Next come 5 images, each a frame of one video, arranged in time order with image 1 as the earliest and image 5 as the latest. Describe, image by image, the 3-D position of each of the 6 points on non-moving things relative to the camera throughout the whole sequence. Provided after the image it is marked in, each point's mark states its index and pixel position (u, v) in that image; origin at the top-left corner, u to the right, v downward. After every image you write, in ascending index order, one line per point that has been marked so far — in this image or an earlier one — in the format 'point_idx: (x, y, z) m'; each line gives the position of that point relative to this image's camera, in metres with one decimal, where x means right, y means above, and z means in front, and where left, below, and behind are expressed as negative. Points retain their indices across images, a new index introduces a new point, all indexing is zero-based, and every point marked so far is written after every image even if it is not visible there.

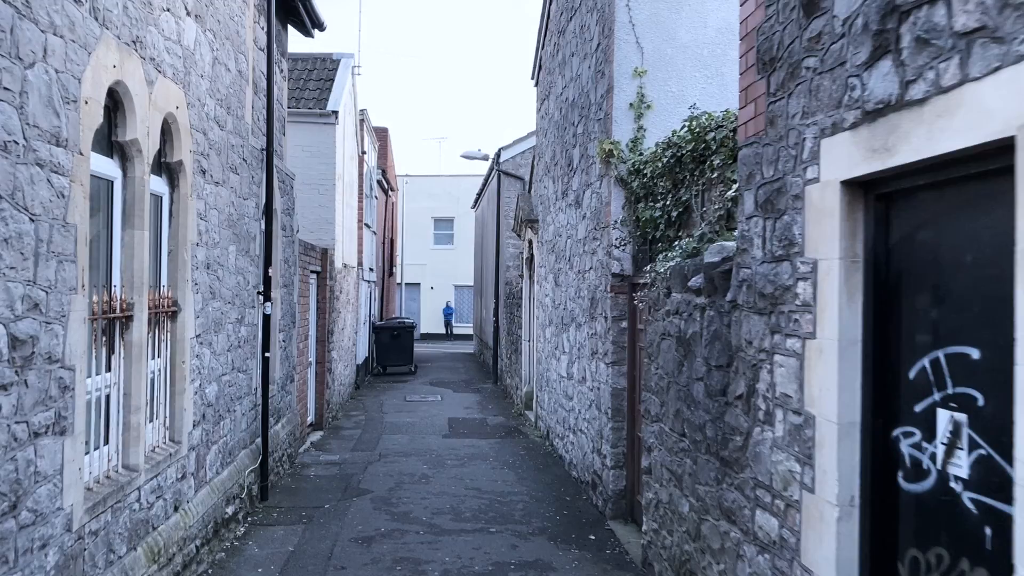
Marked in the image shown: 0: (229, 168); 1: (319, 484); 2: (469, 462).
0: (-2.2, +1.0, +6.3) m
1: (-2.0, -2.0, +8.2) m
2: (-0.5, -2.0, +9.4) m
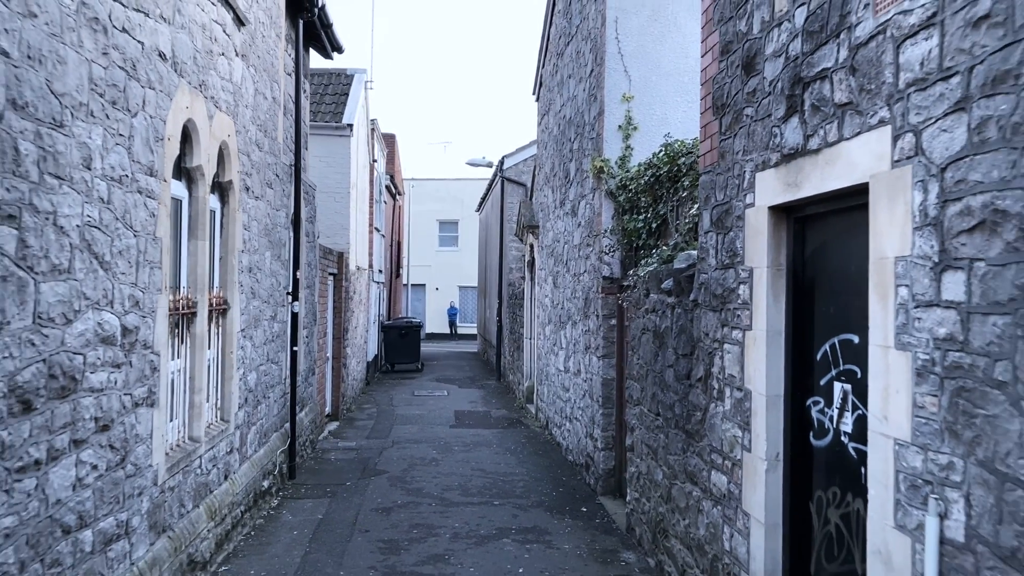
0: (-2.2, +0.9, +7.2) m
1: (-2.0, -2.0, +9.1) m
2: (-0.5, -2.1, +10.3) m
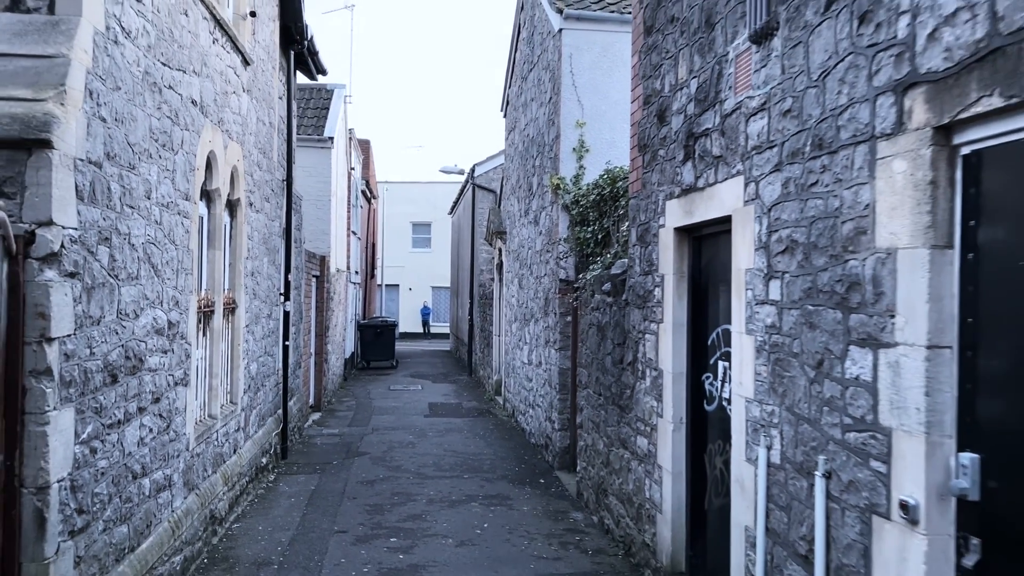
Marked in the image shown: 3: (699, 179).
0: (-2.6, +0.9, +8.3) m
1: (-2.4, -2.0, +10.2) m
2: (-0.9, -2.1, +11.4) m
3: (+1.1, +0.6, +4.6) m
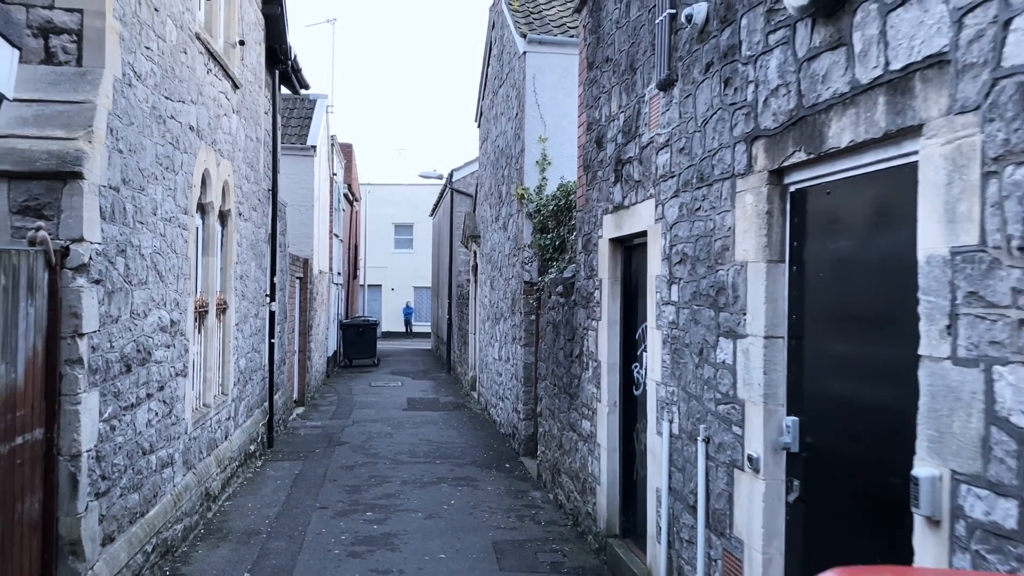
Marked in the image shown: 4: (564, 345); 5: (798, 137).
0: (-2.9, +0.9, +9.1) m
1: (-2.8, -2.1, +10.9) m
2: (-1.4, -2.1, +12.2) m
3: (+0.8, +0.6, +5.5) m
4: (+0.5, -0.5, +7.3) m
5: (+1.1, +0.6, +3.2) m
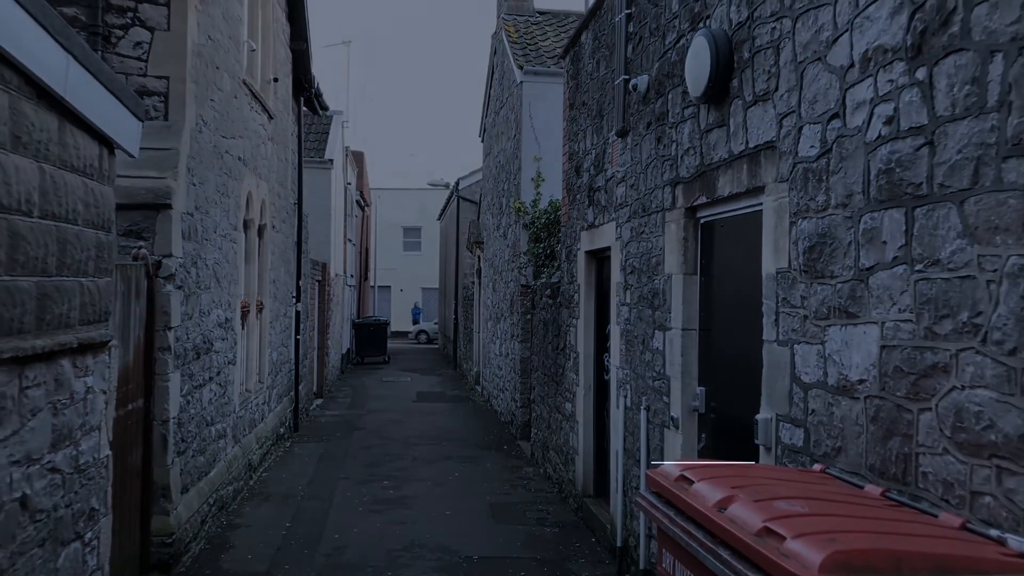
0: (-3.0, +0.9, +10.4) m
1: (-2.8, -2.1, +12.2) m
2: (-1.4, -2.1, +13.5) m
3: (+0.7, +0.6, +6.7) m
4: (+0.4, -0.6, +8.6) m
5: (+1.1, +0.6, +4.5) m
